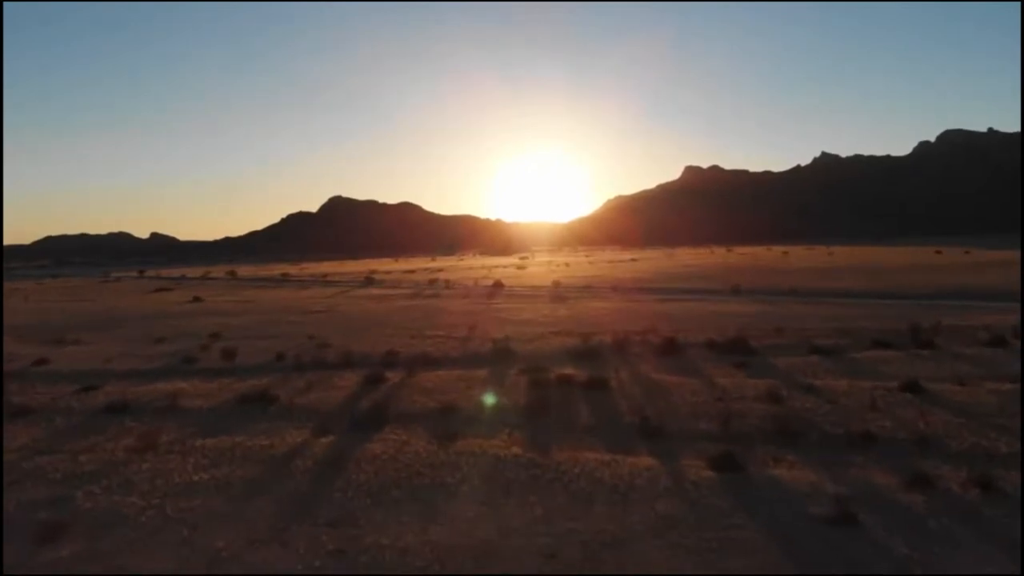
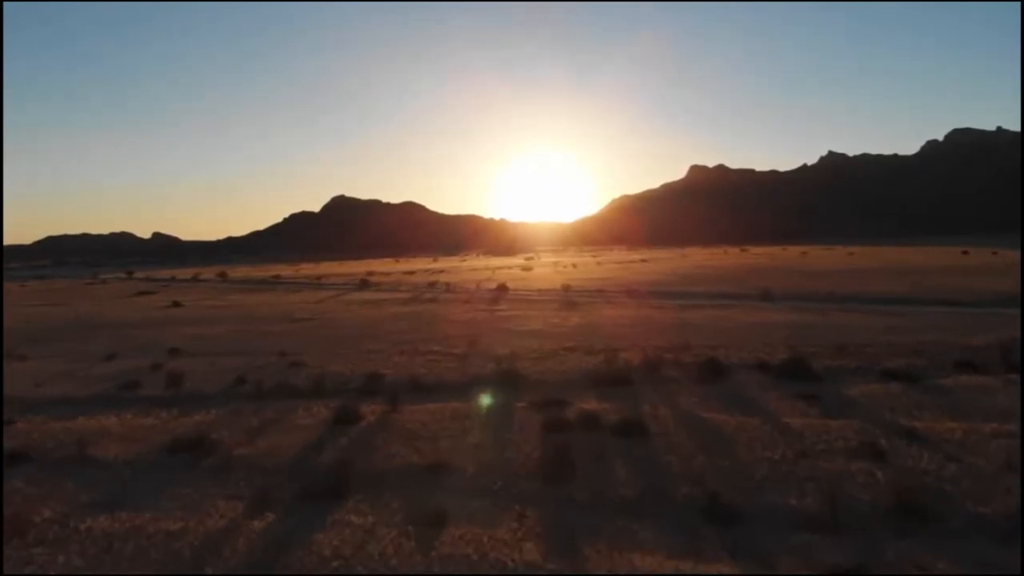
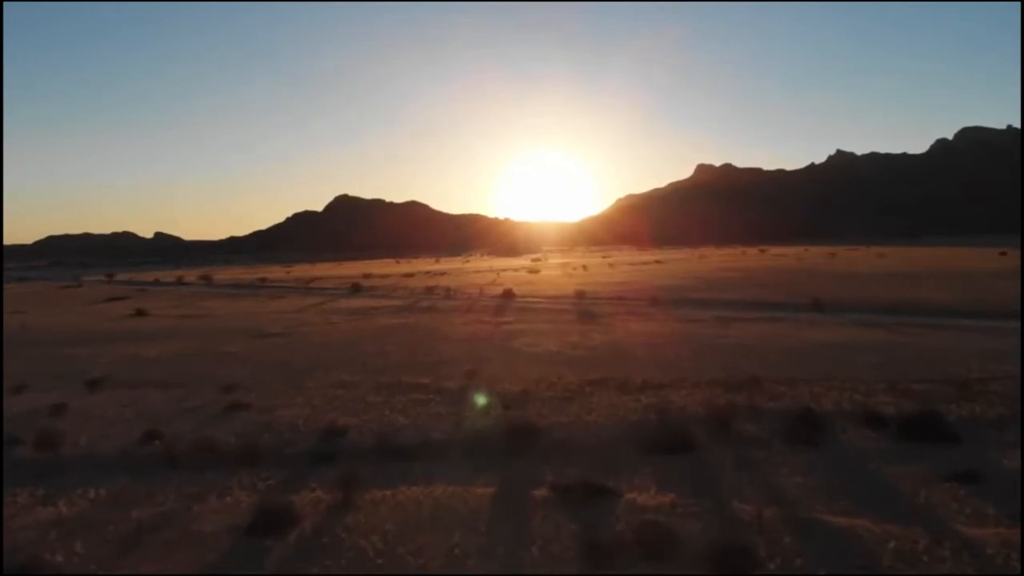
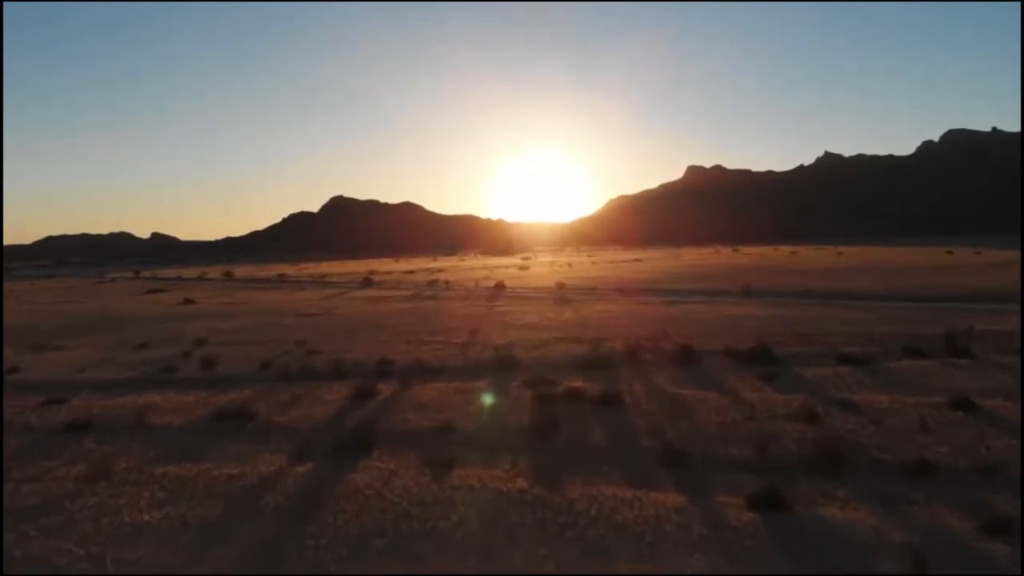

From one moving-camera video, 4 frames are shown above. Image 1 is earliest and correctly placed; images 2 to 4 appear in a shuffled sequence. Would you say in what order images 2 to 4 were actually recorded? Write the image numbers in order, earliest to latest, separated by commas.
4, 2, 3
